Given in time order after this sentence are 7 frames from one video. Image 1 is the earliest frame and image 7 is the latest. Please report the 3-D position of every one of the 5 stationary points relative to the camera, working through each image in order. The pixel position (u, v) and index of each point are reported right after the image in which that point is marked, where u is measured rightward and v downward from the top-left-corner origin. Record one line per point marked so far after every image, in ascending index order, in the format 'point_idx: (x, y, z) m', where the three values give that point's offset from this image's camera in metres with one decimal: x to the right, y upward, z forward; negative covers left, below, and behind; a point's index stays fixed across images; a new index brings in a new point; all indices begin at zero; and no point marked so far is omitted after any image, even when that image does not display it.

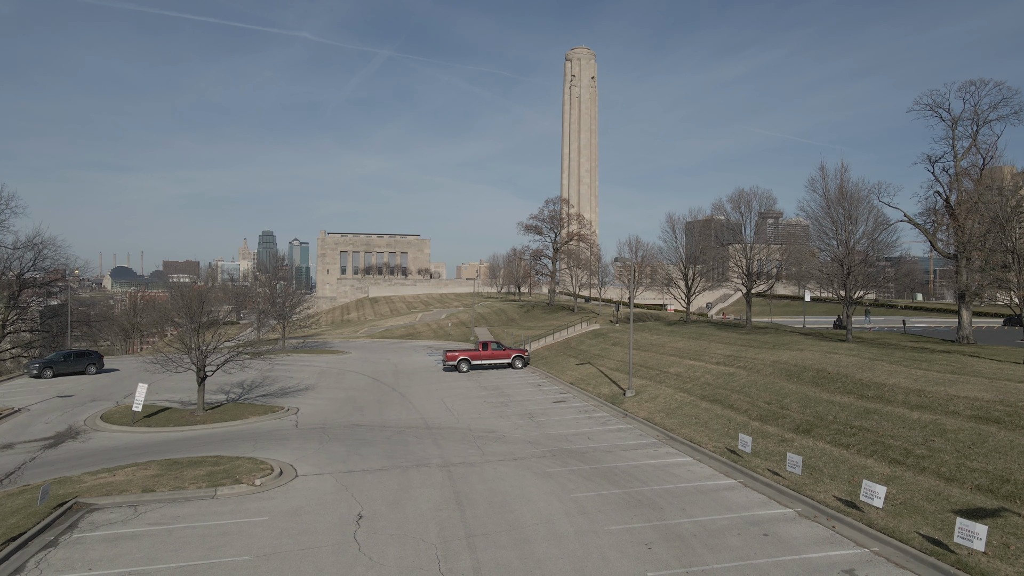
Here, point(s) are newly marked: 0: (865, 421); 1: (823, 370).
0: (+7.7, -2.9, +13.4) m
1: (+8.6, -2.3, +17.0) m
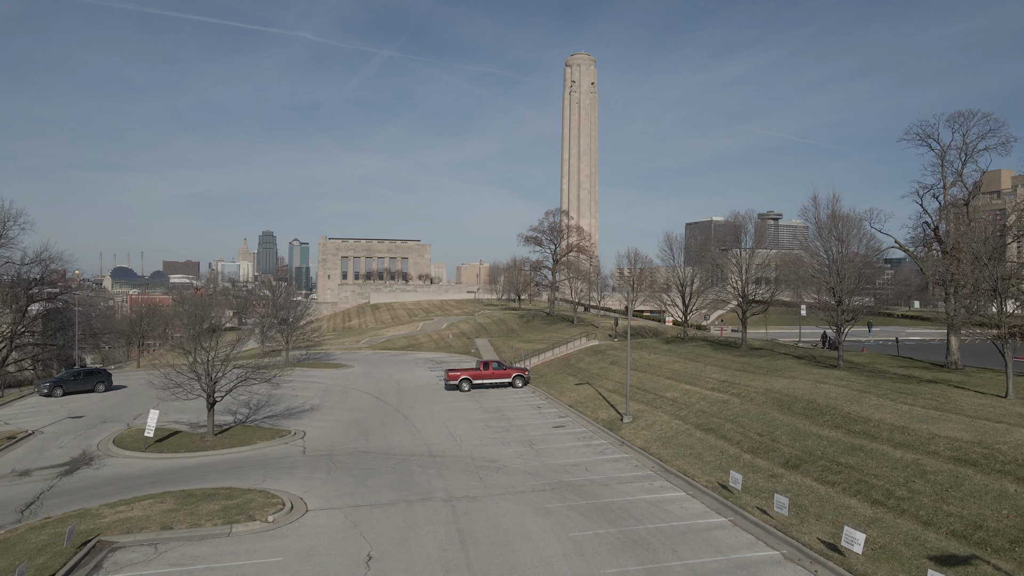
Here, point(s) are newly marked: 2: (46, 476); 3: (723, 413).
0: (+7.7, -3.9, +14.0) m
1: (+8.6, -3.3, +17.6) m
2: (-13.8, -5.6, +18.2) m
3: (+6.5, -3.9, +18.9) m
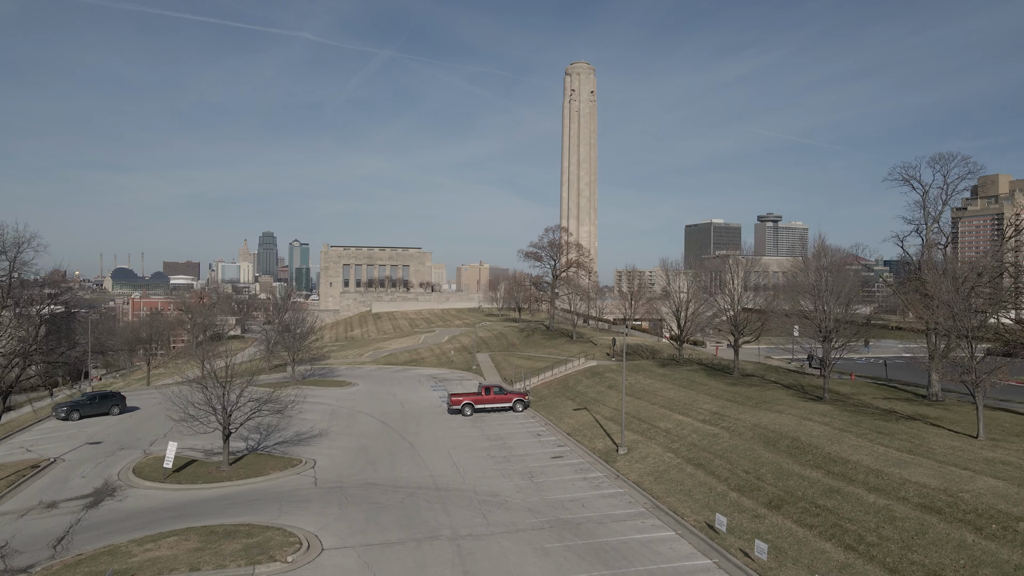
0: (+7.7, -5.2, +15.1) m
1: (+8.6, -4.6, +18.6) m
2: (-13.7, -6.9, +19.2) m
3: (+6.5, -5.2, +20.0) m
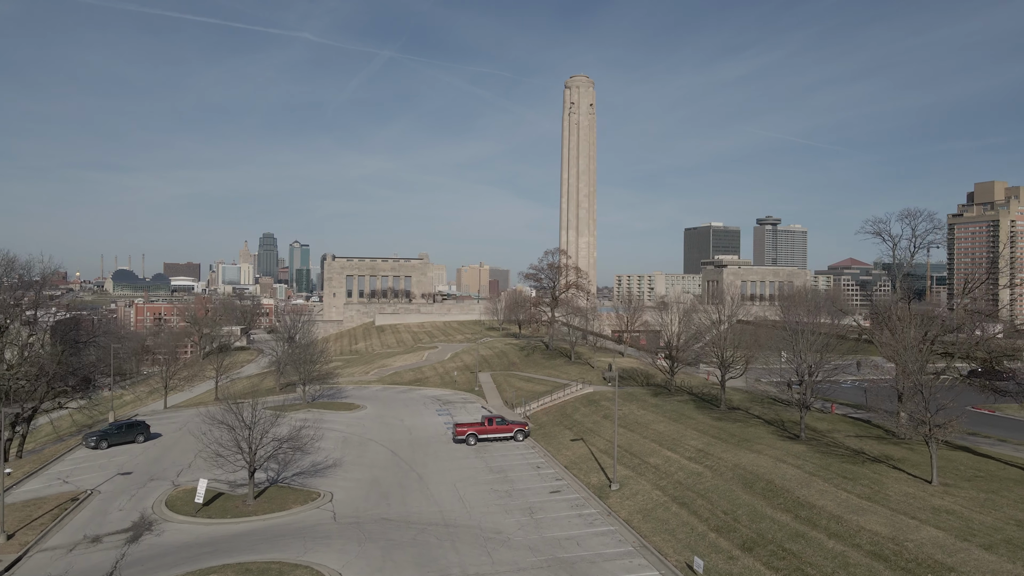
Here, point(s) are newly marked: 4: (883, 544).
0: (+7.8, -7.1, +17.1) m
1: (+8.7, -6.5, +20.6) m
2: (-13.7, -8.8, +21.2) m
3: (+6.6, -7.1, +22.0) m
4: (+9.5, -6.6, +15.8) m
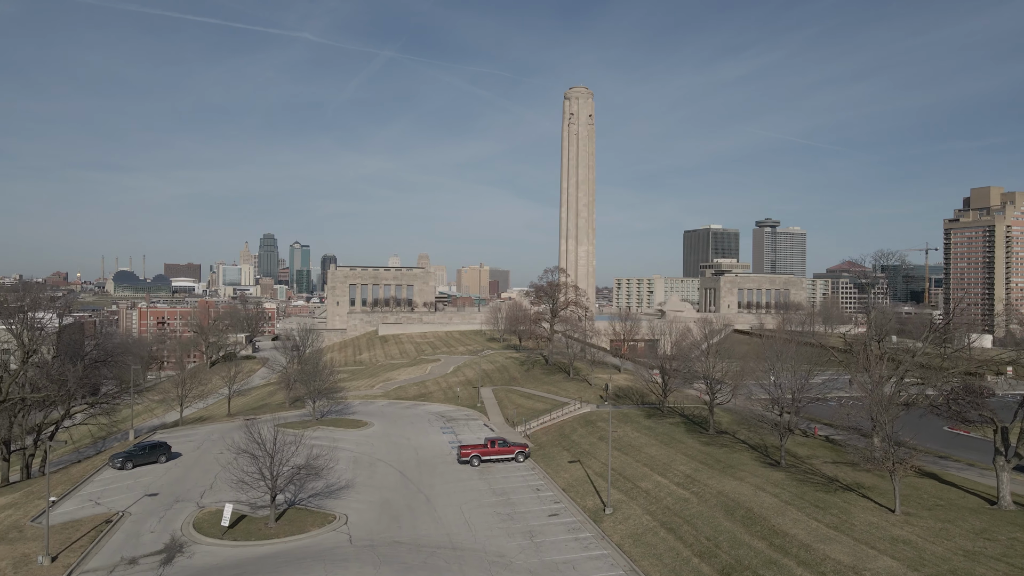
0: (+7.9, -8.7, +19.0) m
1: (+8.8, -8.1, +22.6) m
2: (-13.6, -10.4, +23.2) m
3: (+6.7, -8.7, +23.9) m
4: (+9.6, -8.2, +17.8) m
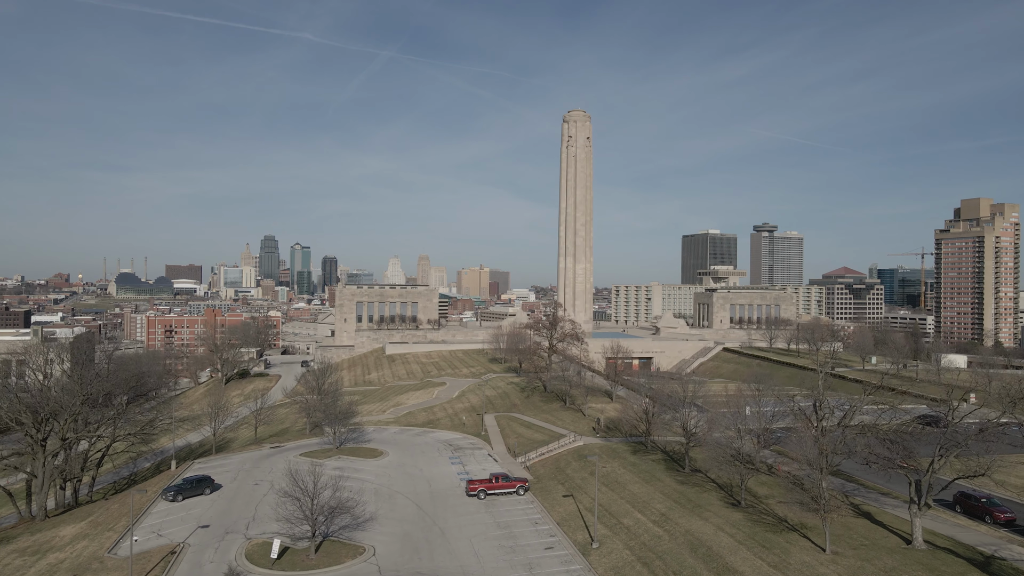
0: (+8.0, -12.2, +24.0) m
1: (+8.9, -11.6, +27.5) m
2: (-13.5, -13.9, +28.1) m
3: (+6.8, -12.2, +28.8) m
4: (+9.7, -11.7, +22.7) m
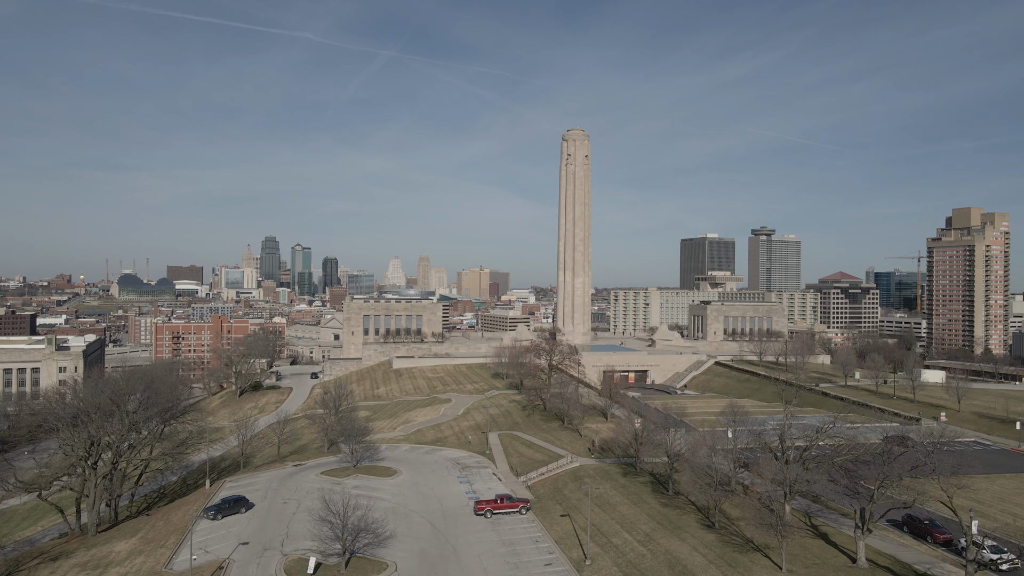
0: (+8.2, -15.2, +28.7) m
1: (+9.1, -14.6, +32.3) m
2: (-13.3, -16.8, +32.9) m
3: (+7.0, -15.2, +33.6) m
4: (+9.9, -14.7, +27.5) m
